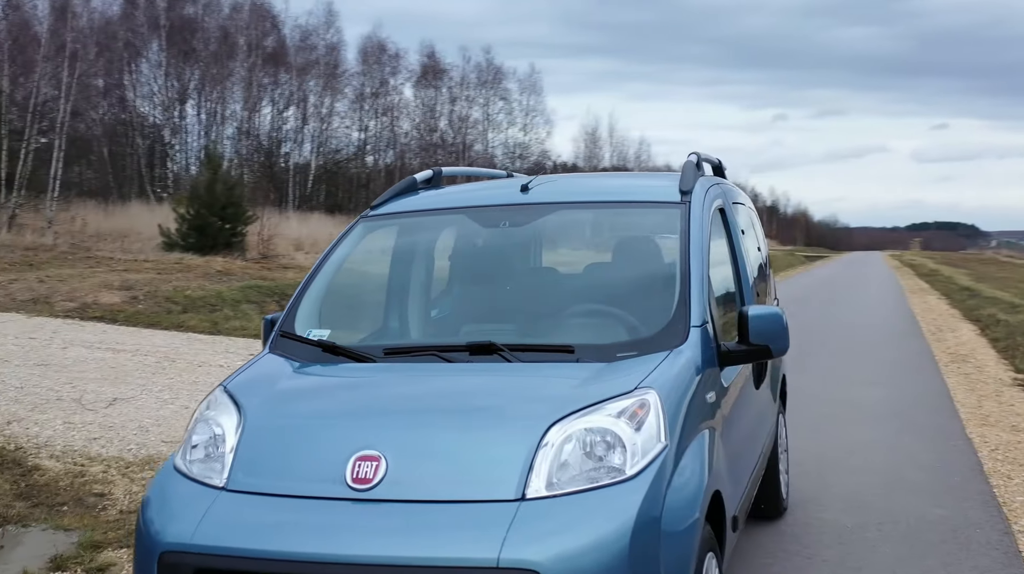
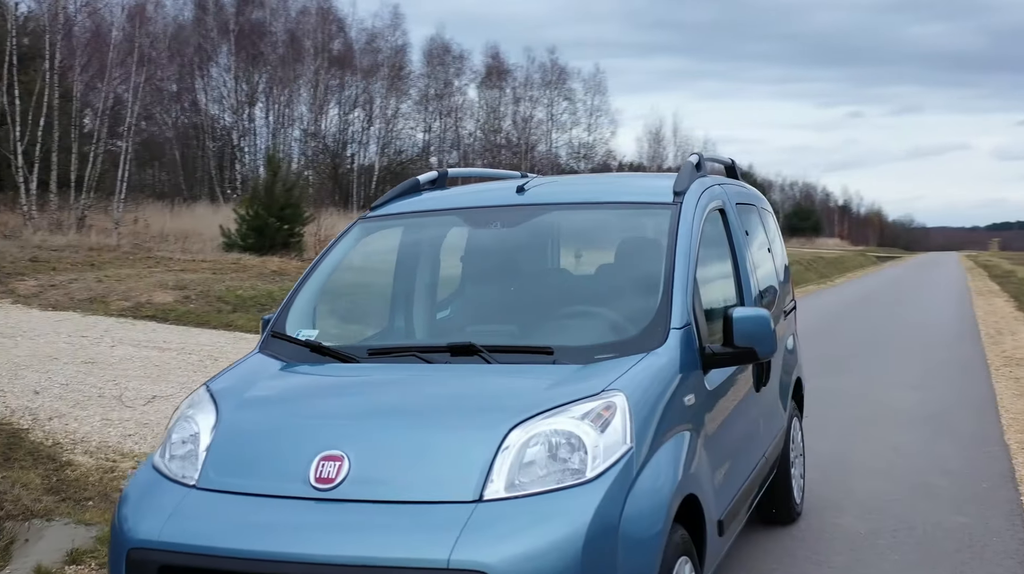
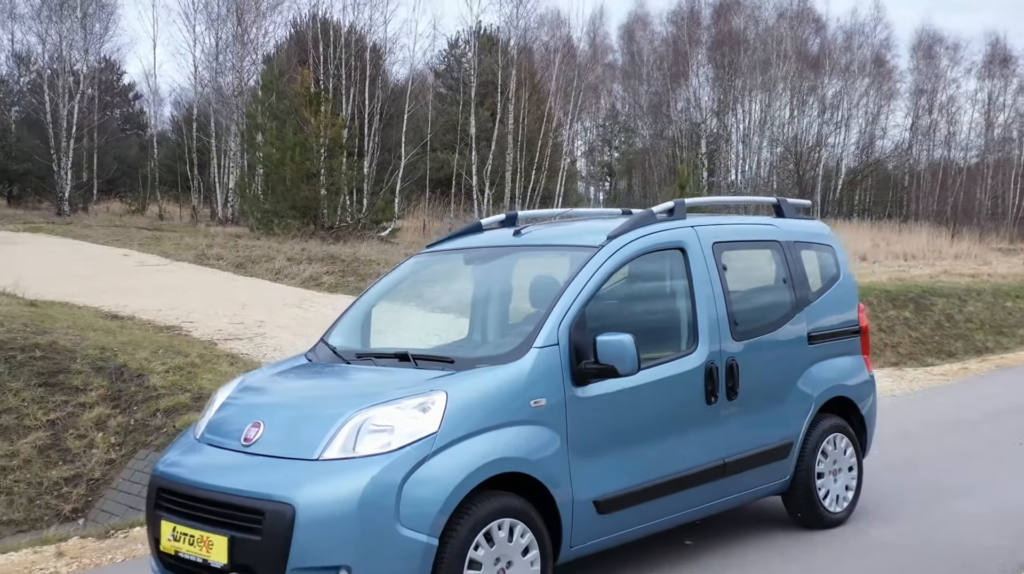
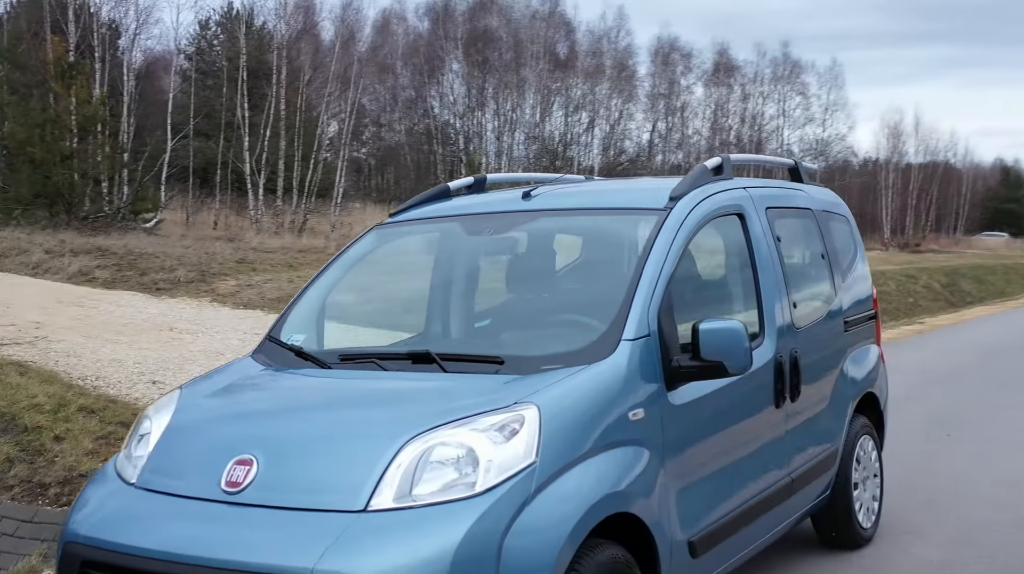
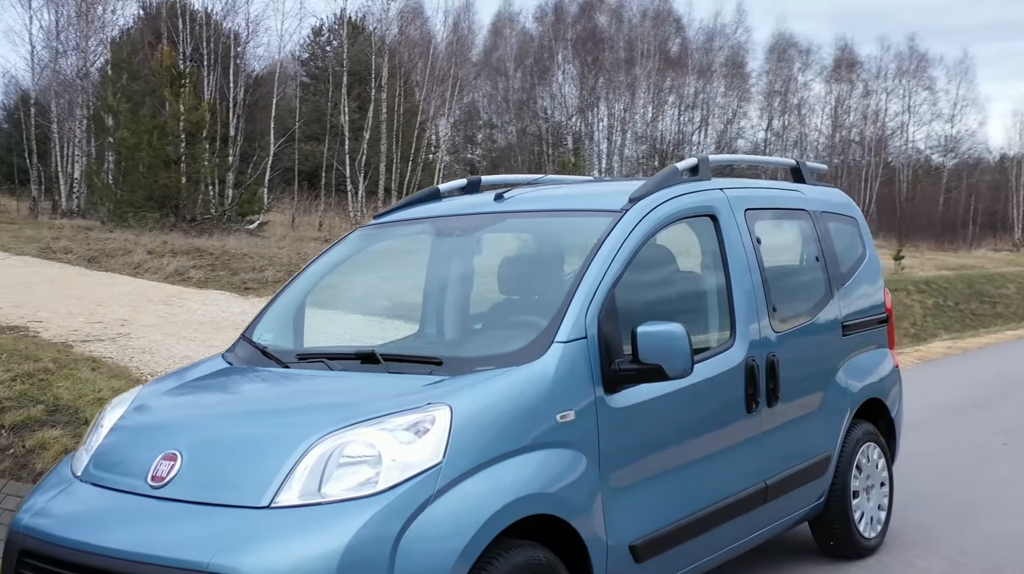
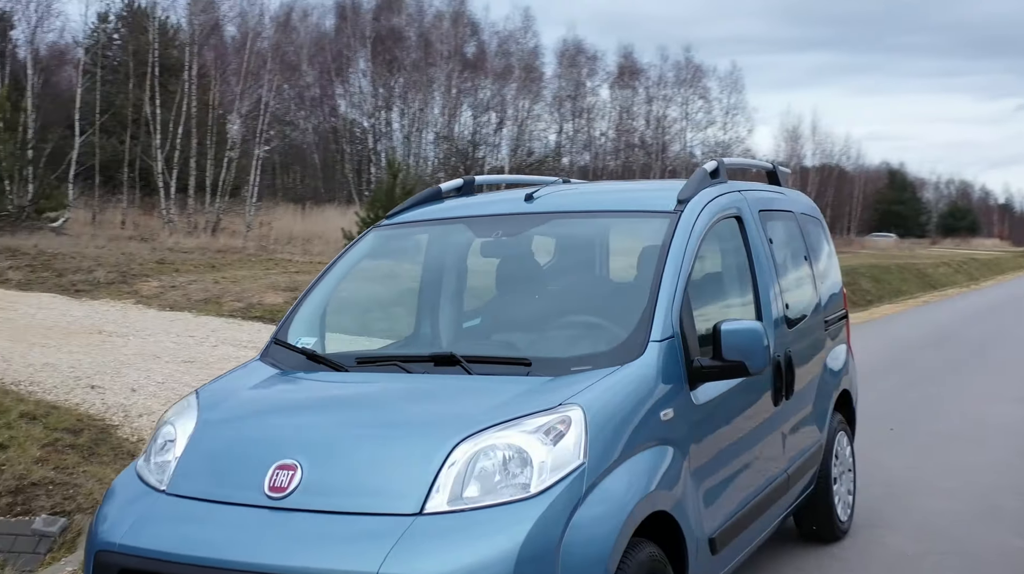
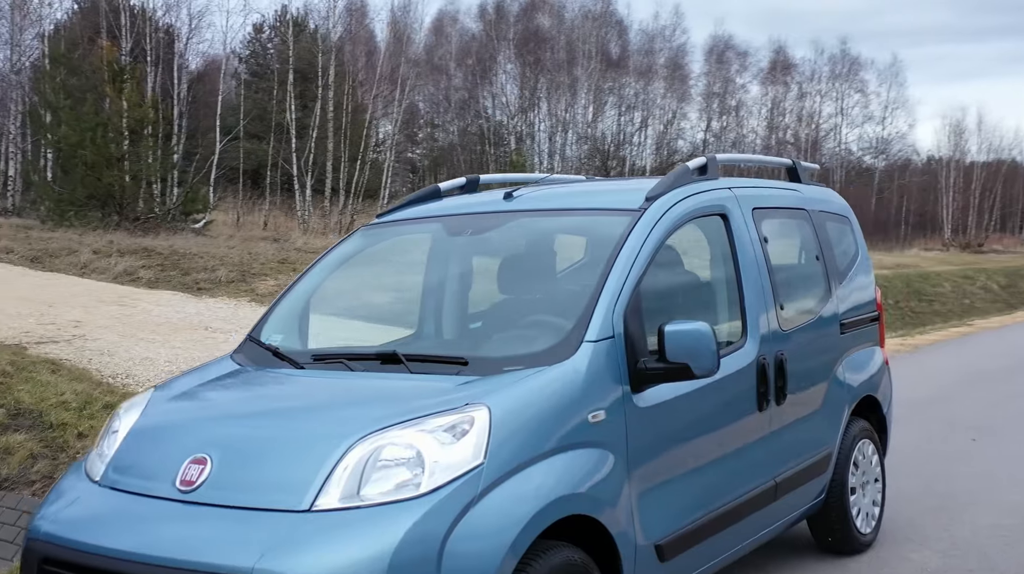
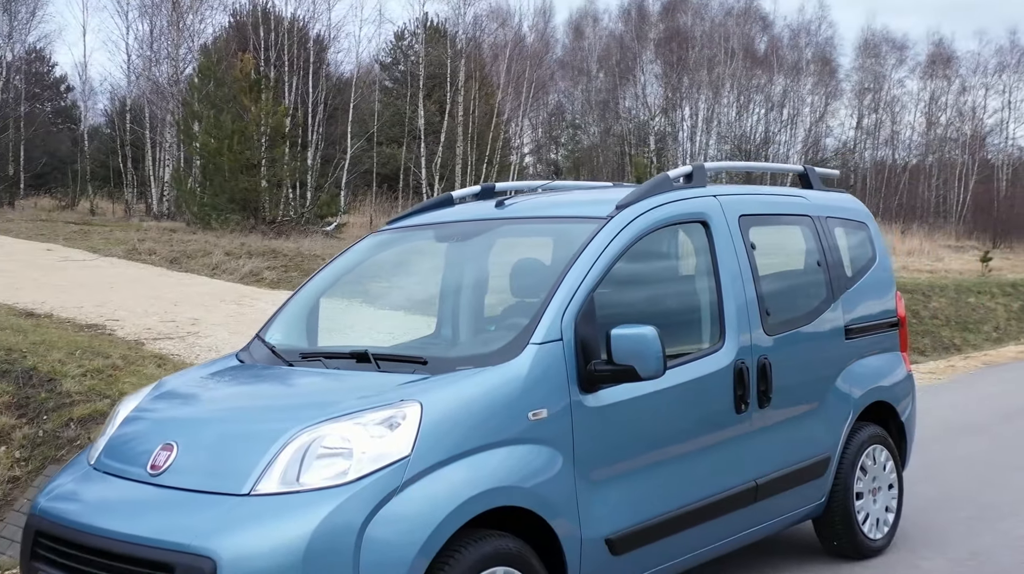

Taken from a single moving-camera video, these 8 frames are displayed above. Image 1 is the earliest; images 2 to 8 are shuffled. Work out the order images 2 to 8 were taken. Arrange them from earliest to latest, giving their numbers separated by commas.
2, 6, 4, 7, 5, 8, 3
